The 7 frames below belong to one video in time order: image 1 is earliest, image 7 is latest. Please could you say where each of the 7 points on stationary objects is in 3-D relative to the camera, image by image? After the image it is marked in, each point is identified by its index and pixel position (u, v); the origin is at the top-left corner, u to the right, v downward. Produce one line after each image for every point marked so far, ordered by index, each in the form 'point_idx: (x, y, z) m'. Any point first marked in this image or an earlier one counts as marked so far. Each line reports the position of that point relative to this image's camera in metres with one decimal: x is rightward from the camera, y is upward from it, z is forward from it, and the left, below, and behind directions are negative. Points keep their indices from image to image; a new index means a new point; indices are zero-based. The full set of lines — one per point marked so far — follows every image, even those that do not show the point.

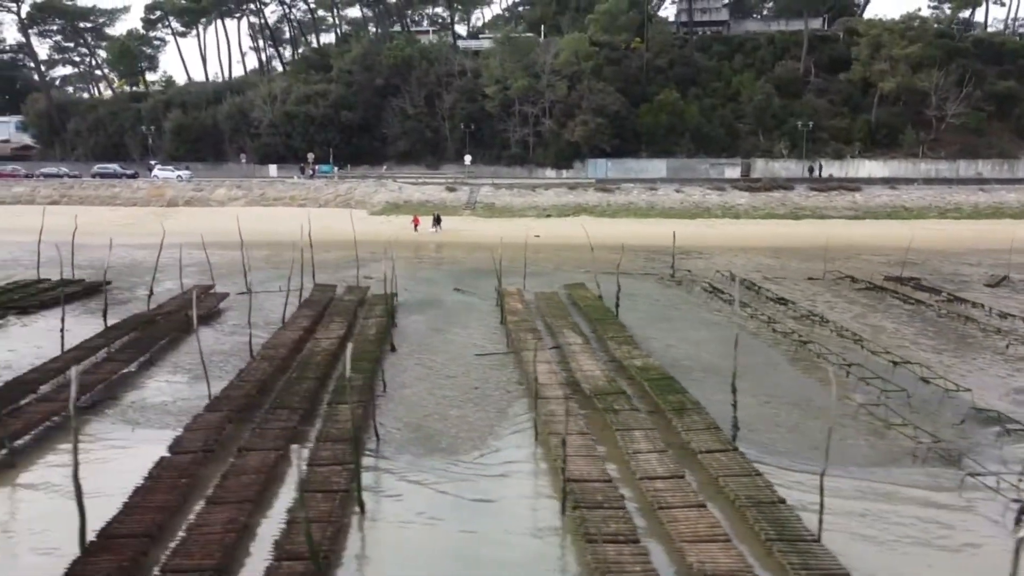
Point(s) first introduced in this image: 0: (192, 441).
0: (-4.7, -2.3, +12.0) m
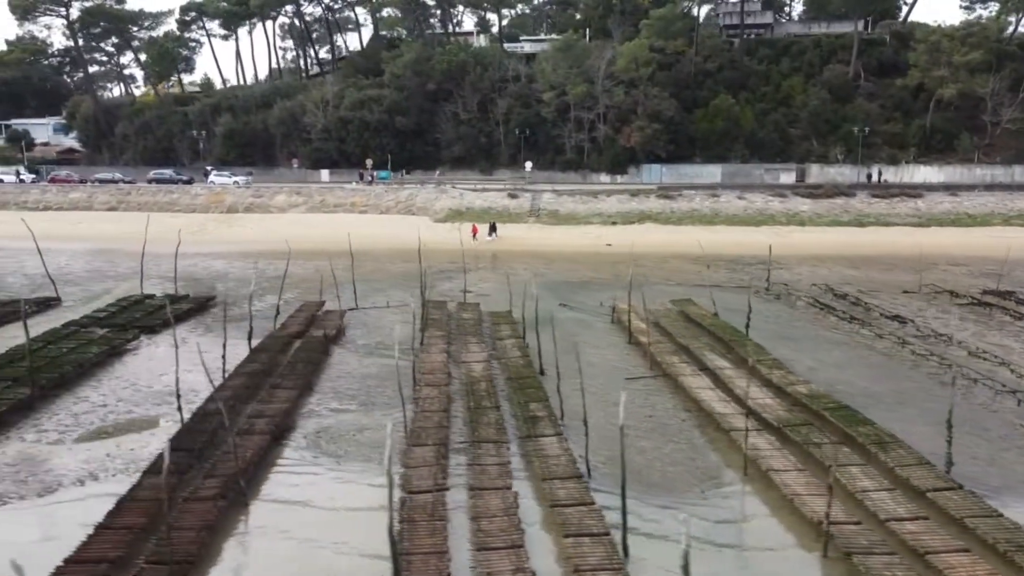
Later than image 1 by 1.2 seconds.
0: (-1.3, -2.9, +12.2) m
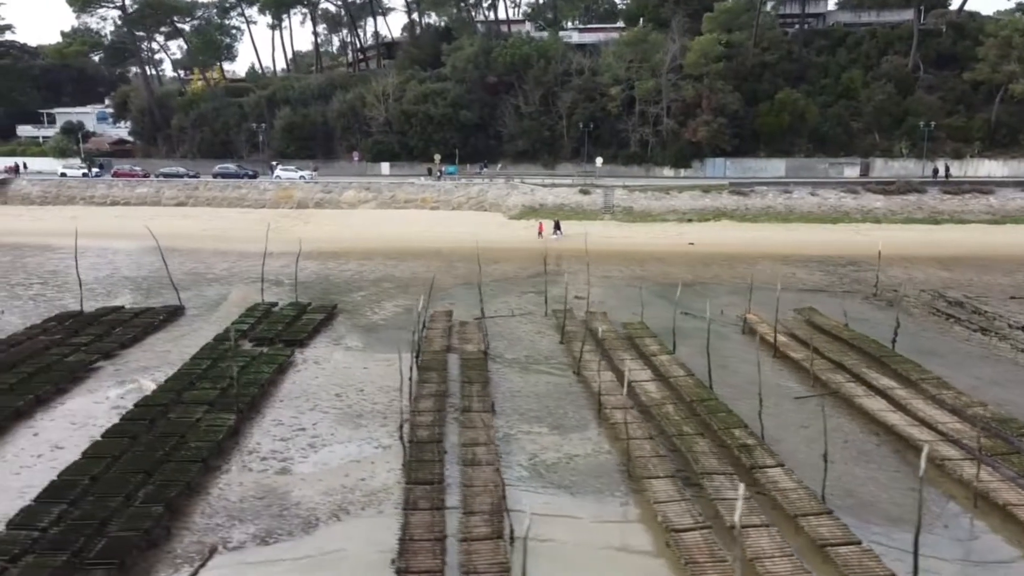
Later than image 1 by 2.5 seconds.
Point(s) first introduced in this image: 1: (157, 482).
0: (+2.6, -3.5, +12.5) m
1: (-5.9, -3.2, +13.5) m
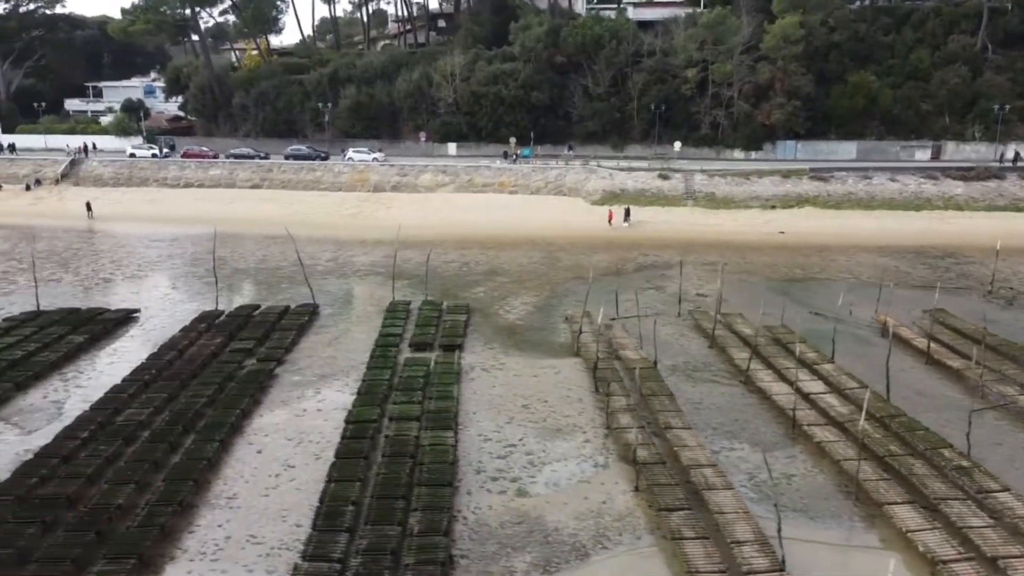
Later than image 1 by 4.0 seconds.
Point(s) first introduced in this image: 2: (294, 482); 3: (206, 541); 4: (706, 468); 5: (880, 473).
0: (+6.9, -4.2, +13.1) m
1: (-1.5, -3.8, +14.0) m
2: (-4.2, -3.7, +15.6) m
3: (-5.2, -4.3, +13.7) m
4: (+3.7, -3.5, +15.7) m
5: (+7.0, -3.5, +15.6) m
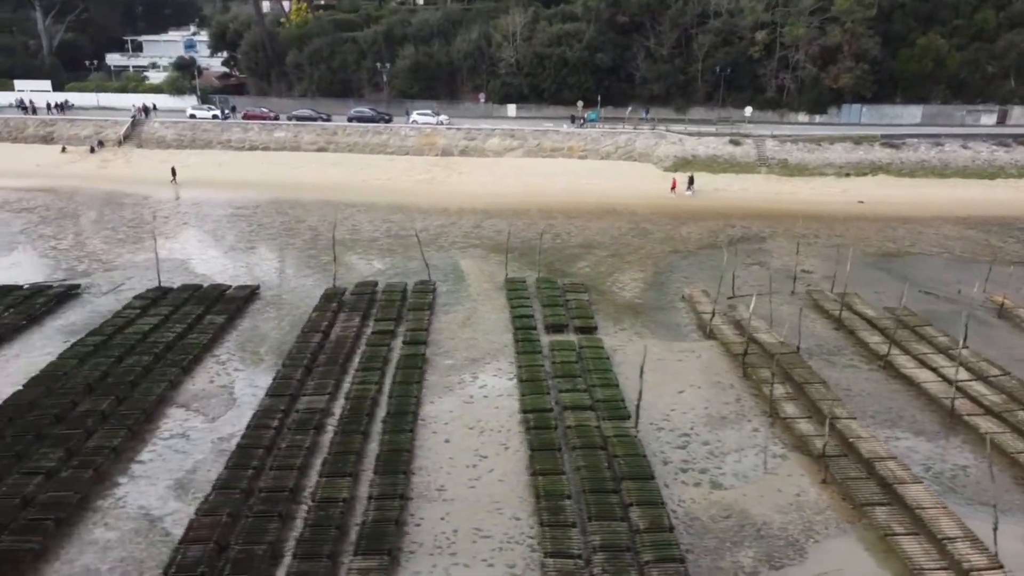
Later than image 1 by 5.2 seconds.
0: (+10.7, -4.4, +13.8) m
1: (+2.3, -3.9, +14.7) m
2: (-0.3, -3.7, +16.2) m
3: (-1.4, -4.4, +14.4) m
4: (+7.5, -3.5, +16.3) m
5: (+10.8, -3.5, +16.3) m
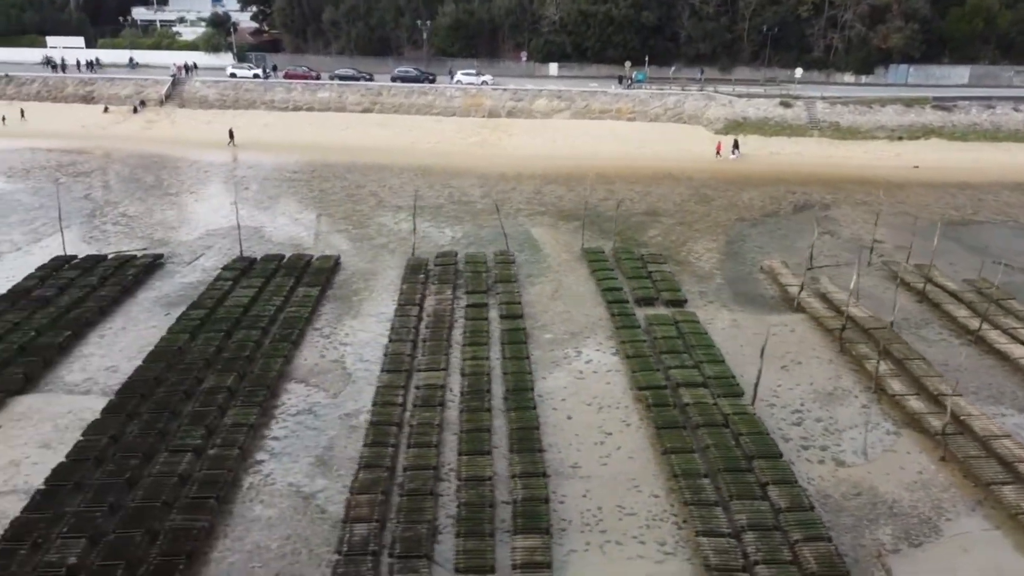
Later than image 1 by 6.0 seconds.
0: (+13.4, -4.2, +14.4) m
1: (+4.9, -3.6, +15.2) m
2: (+2.3, -3.4, +16.8) m
3: (+1.3, -4.1, +15.0) m
4: (+10.2, -3.1, +16.9) m
5: (+13.5, -3.2, +16.9) m
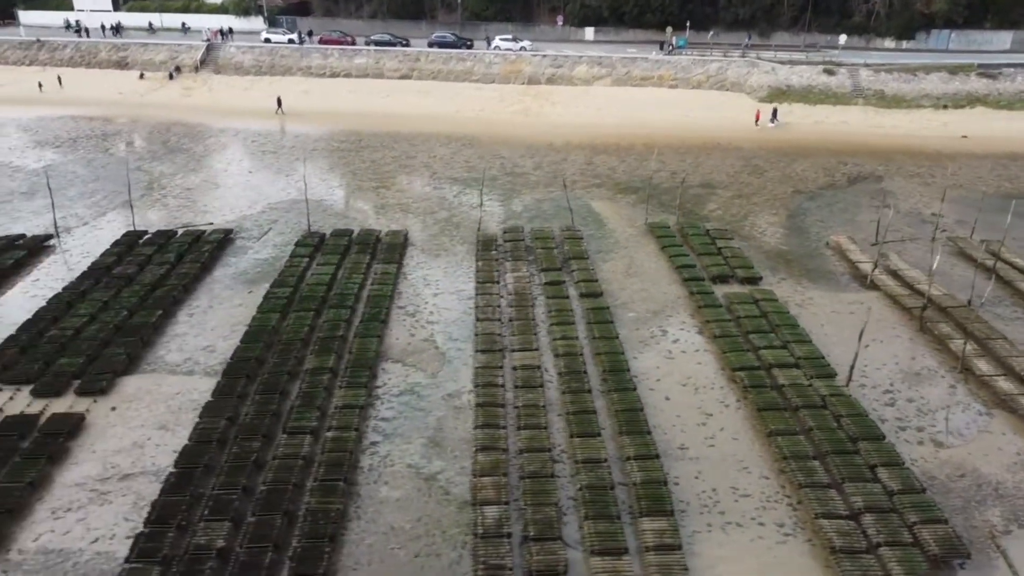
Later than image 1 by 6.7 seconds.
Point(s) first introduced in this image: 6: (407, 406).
0: (+15.6, -4.0, +14.9) m
1: (+7.2, -3.4, +15.7) m
2: (+4.5, -3.0, +17.2) m
3: (+3.5, -3.9, +15.5) m
4: (+12.4, -2.8, +17.3) m
5: (+15.7, -2.9, +17.3) m
6: (-2.4, -2.6, +18.1) m
